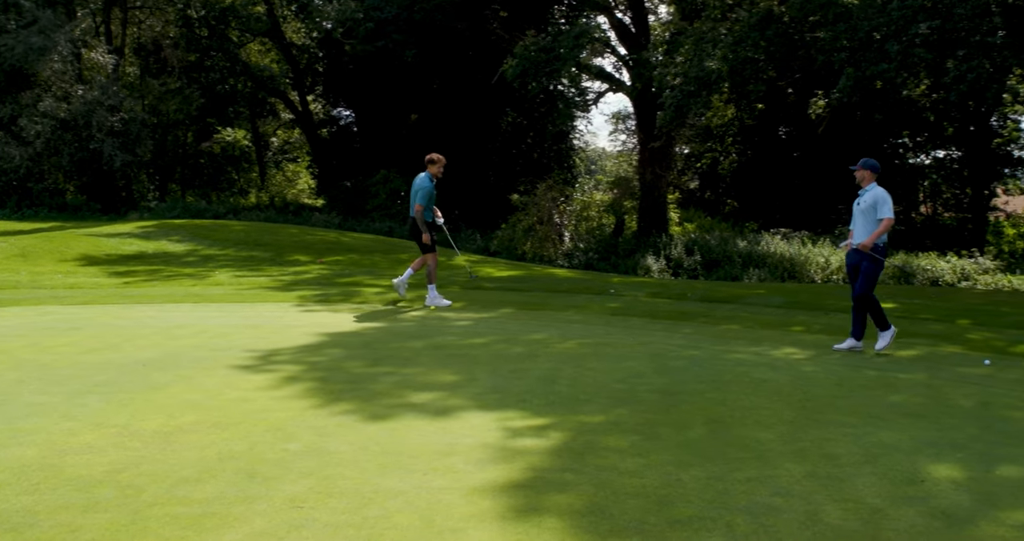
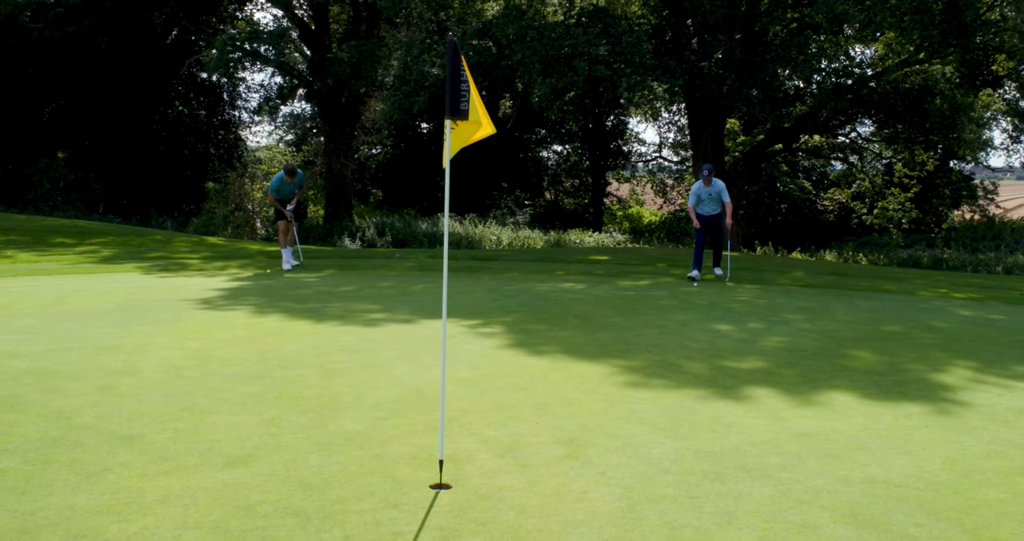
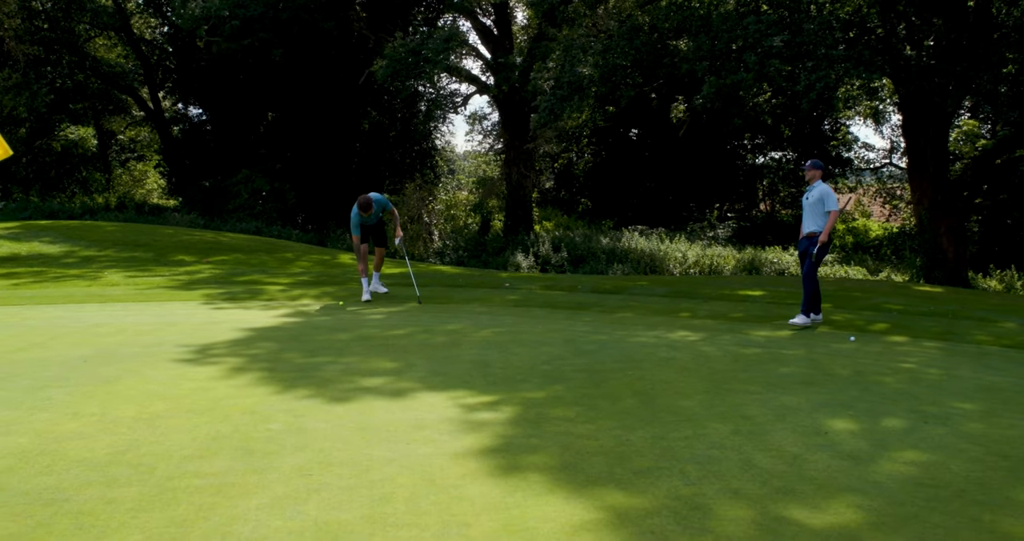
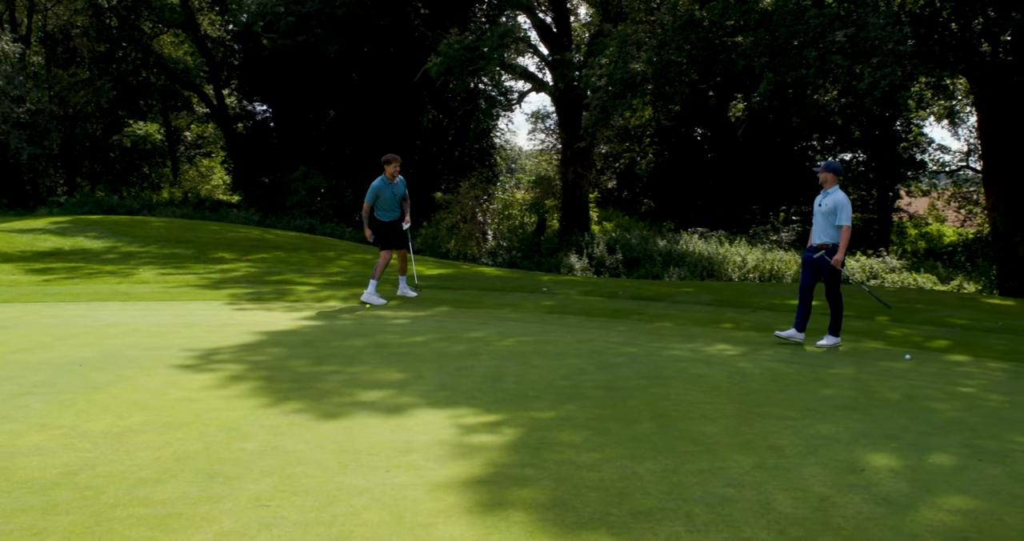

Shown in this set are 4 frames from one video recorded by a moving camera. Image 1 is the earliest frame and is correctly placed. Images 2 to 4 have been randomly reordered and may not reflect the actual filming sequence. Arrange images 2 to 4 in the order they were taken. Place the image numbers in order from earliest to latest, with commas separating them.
4, 3, 2
